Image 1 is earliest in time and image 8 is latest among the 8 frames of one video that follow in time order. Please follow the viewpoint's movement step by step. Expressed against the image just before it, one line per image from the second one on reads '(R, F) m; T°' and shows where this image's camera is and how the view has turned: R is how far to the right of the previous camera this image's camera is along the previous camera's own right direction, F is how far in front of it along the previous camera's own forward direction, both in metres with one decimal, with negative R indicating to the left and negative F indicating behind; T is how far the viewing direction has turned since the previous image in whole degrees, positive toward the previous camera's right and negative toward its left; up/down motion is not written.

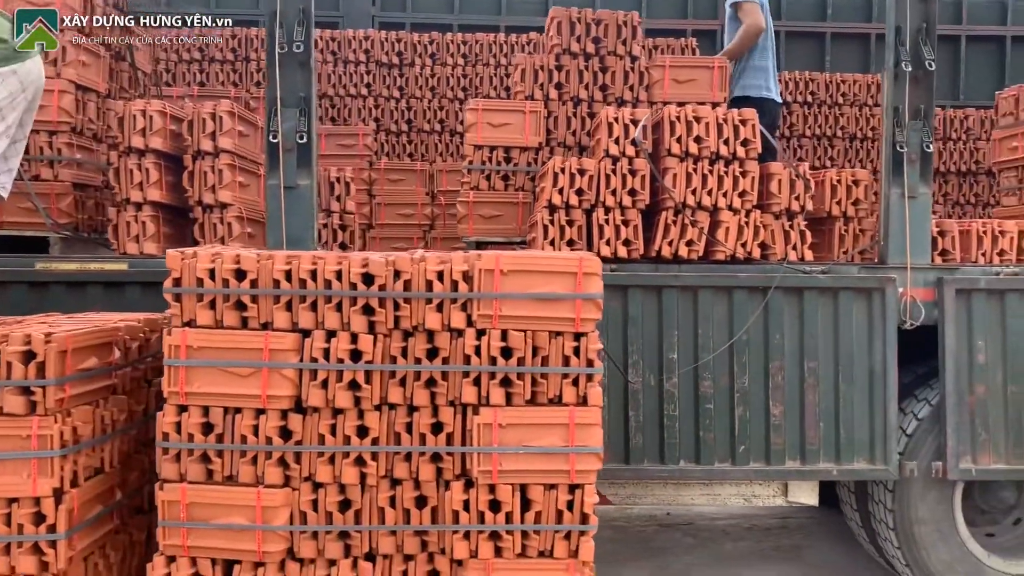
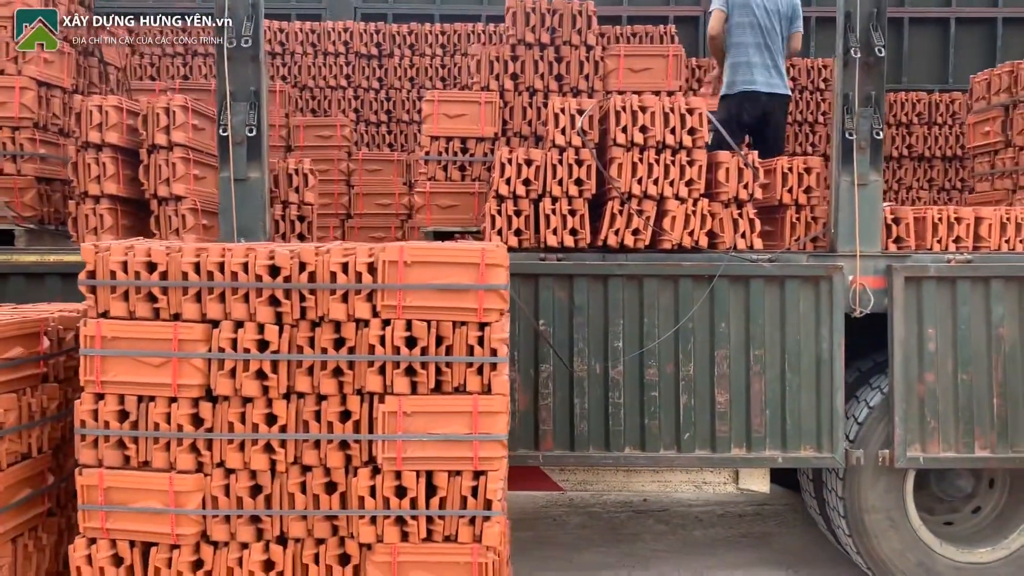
(+0.4, 0.0) m; -2°
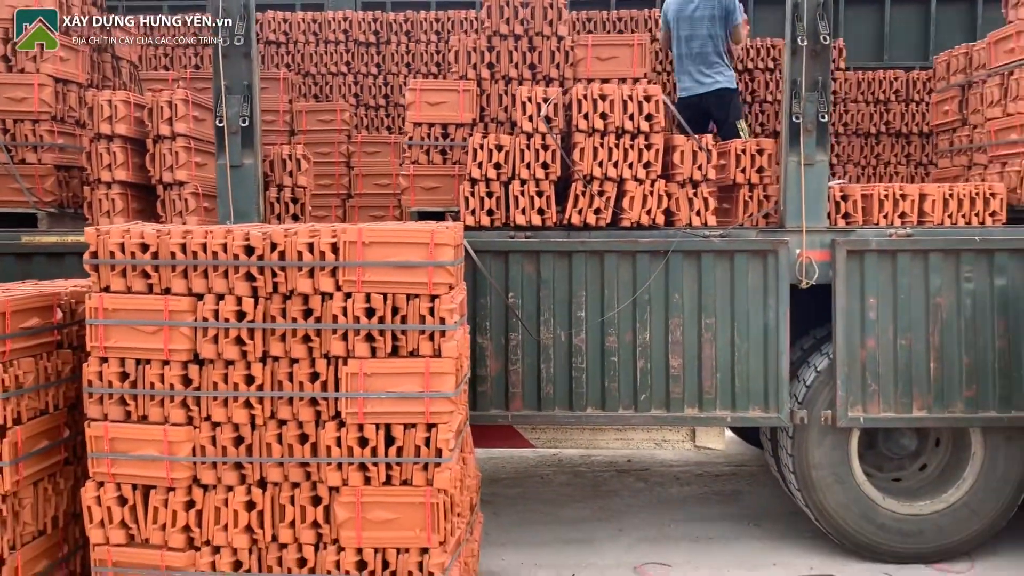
(+0.3, -0.4) m; -2°
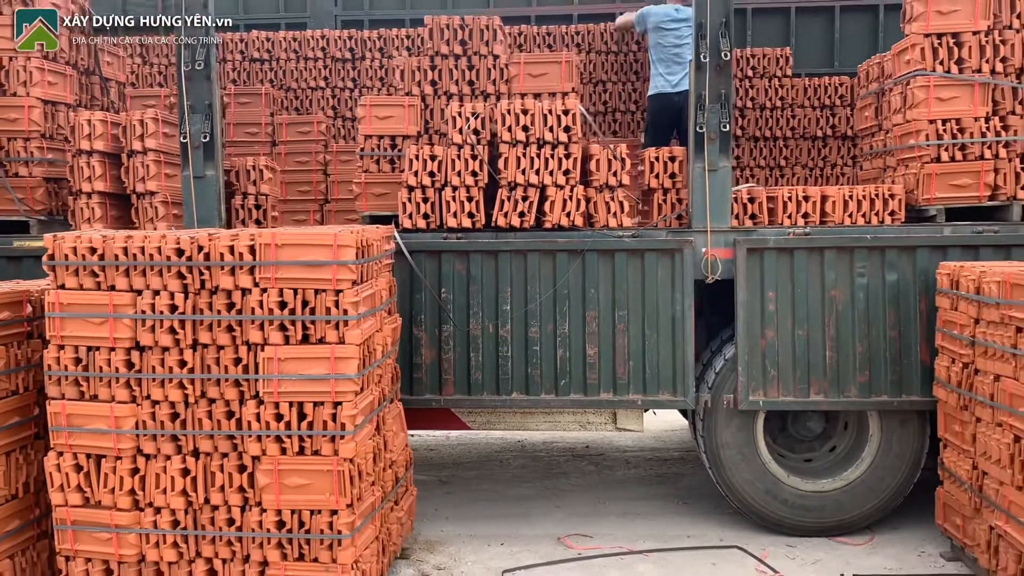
(+0.6, -0.5) m; -3°
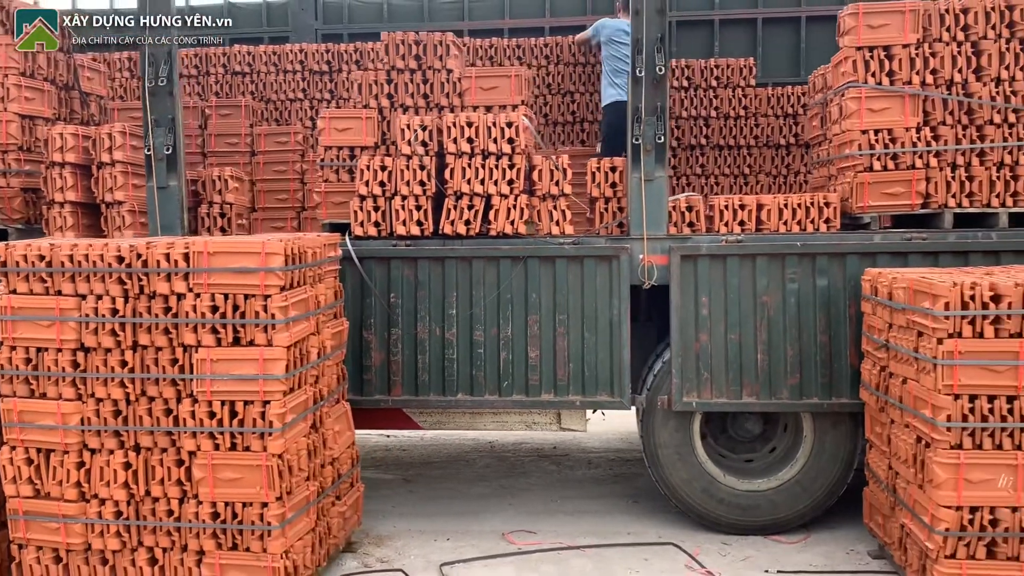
(+0.5, -0.2) m; -2°
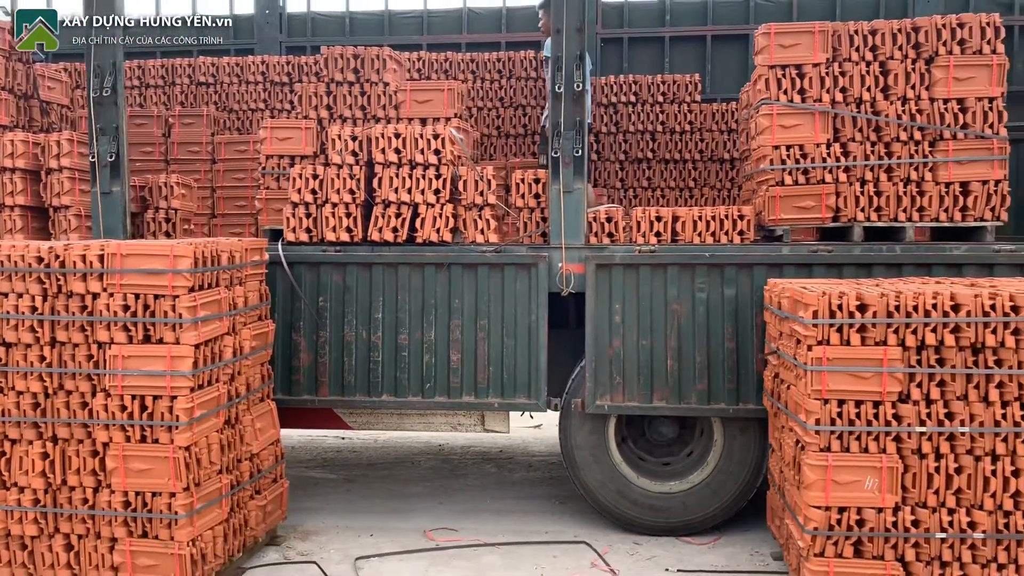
(+0.6, -0.2) m; -1°
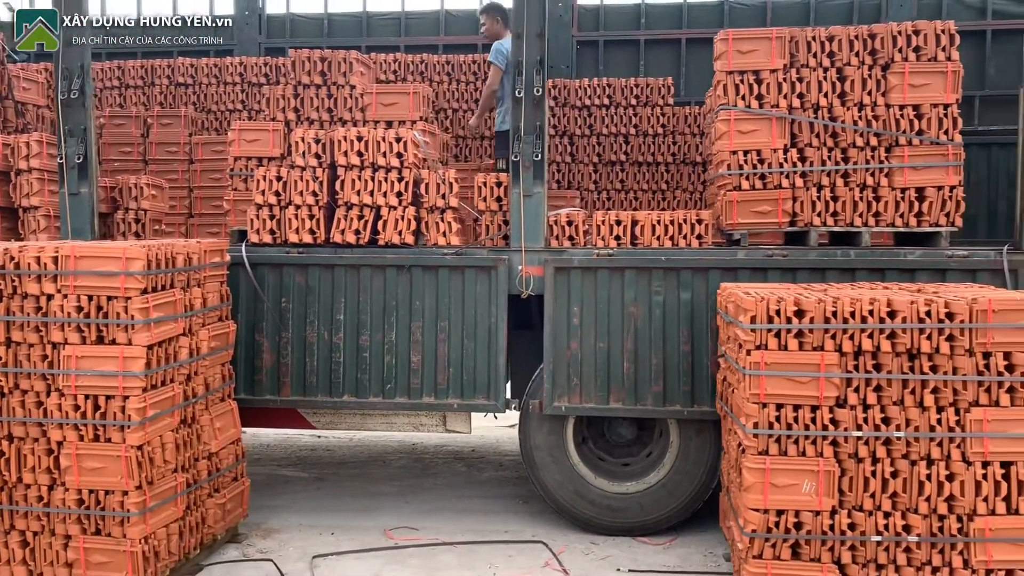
(+0.3, -0.1) m; 0°
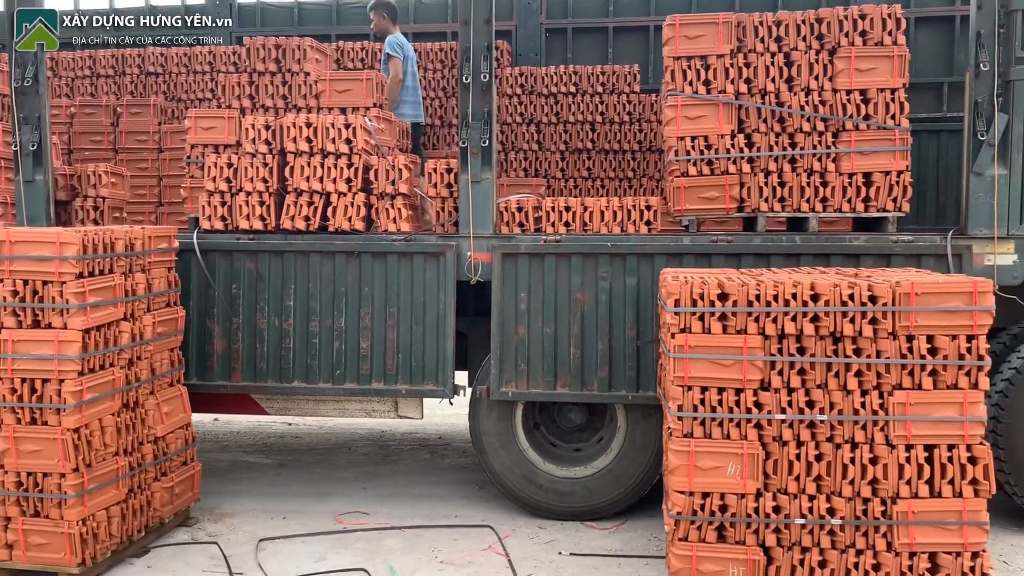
(+0.4, 0.0) m; -1°
